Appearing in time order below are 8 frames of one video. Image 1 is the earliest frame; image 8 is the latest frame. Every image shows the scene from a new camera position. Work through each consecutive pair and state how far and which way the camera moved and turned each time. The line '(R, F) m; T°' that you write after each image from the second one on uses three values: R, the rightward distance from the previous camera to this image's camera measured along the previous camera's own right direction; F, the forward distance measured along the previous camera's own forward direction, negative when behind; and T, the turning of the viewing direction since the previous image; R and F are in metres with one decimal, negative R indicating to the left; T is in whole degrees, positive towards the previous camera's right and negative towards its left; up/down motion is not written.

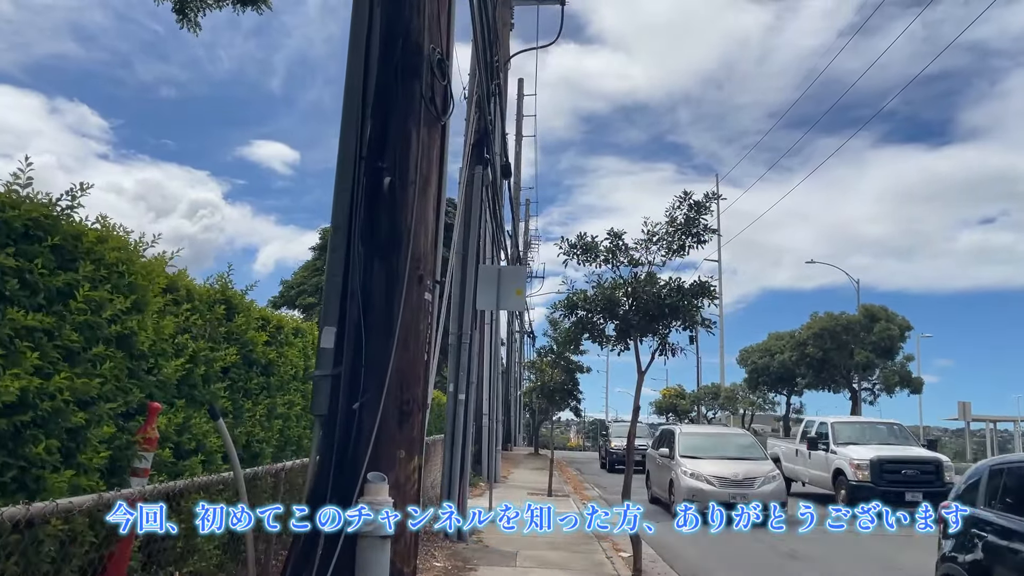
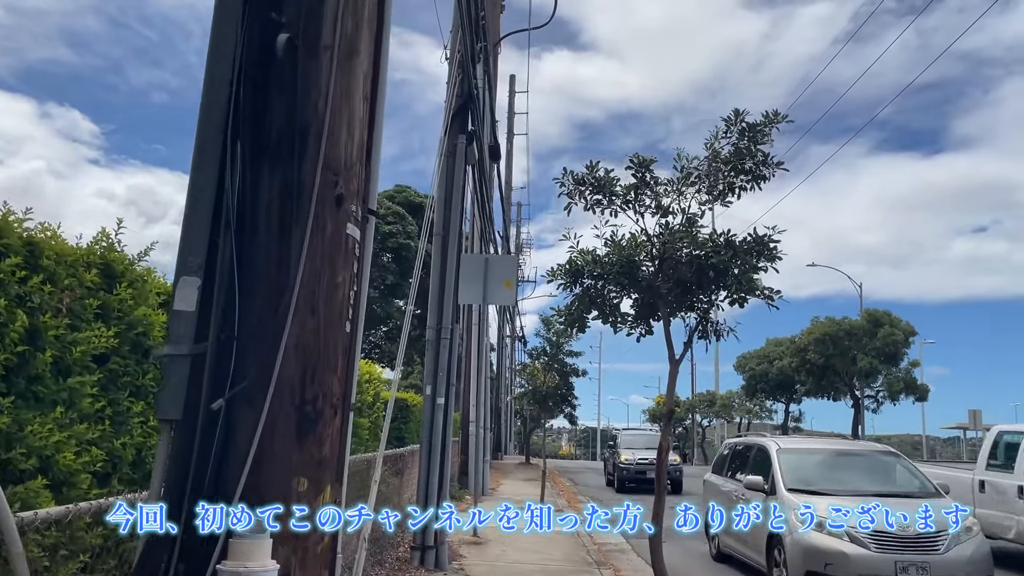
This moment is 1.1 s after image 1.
(0.0, +1.4) m; +1°
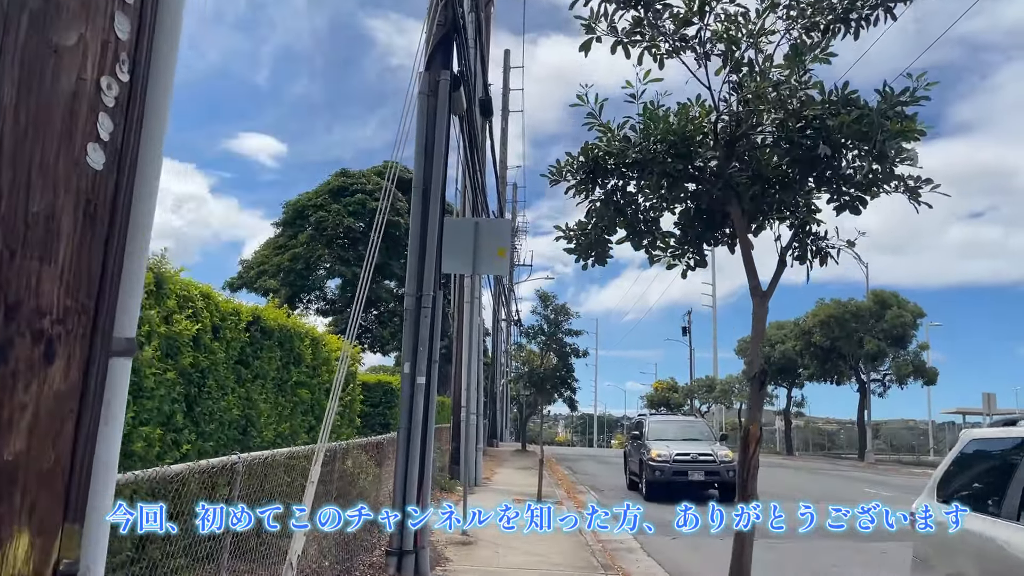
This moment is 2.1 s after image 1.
(0.0, +1.3) m; 0°
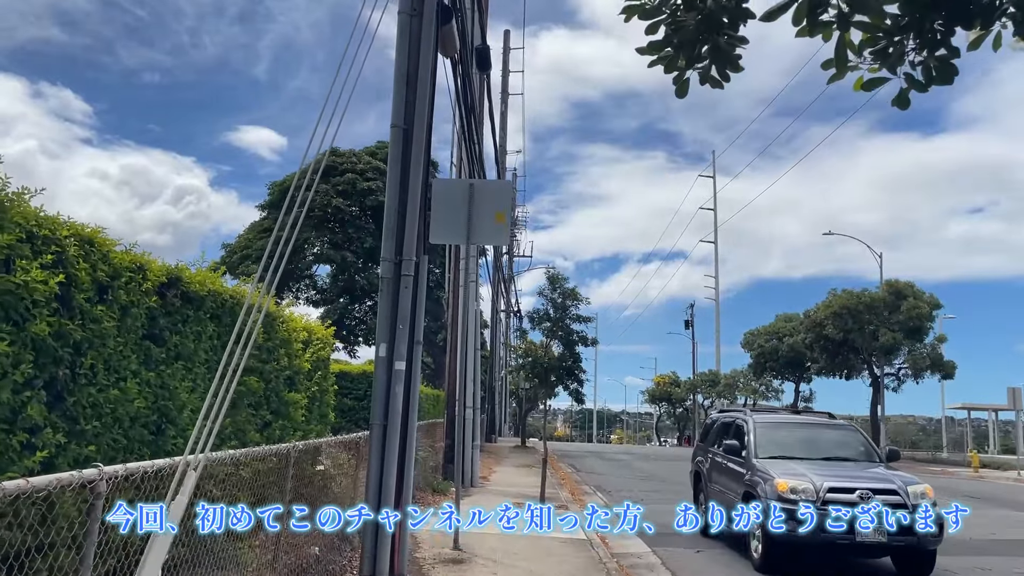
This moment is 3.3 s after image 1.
(0.0, +1.5) m; 0°
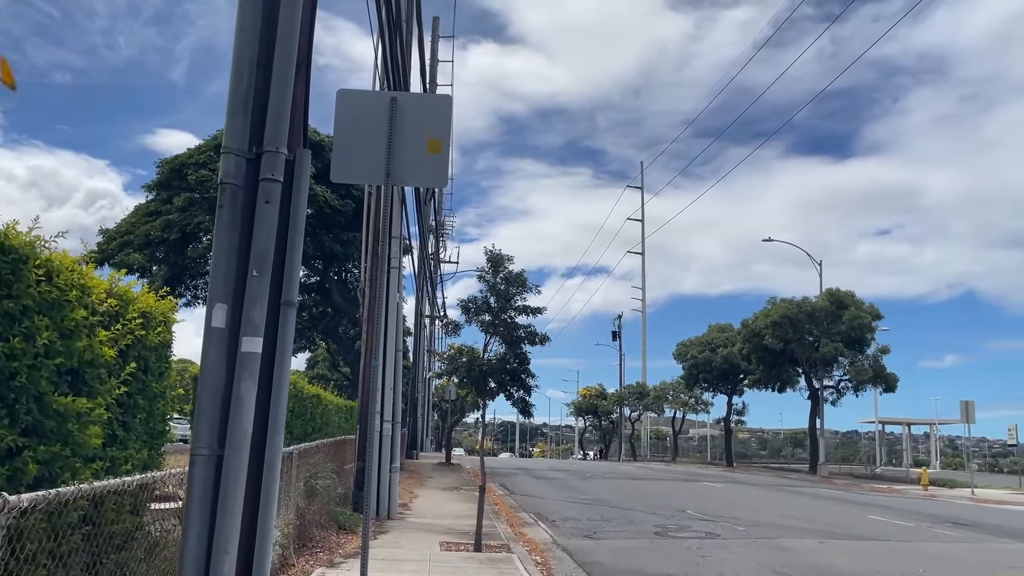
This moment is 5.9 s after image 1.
(-0.1, +2.6) m; +5°
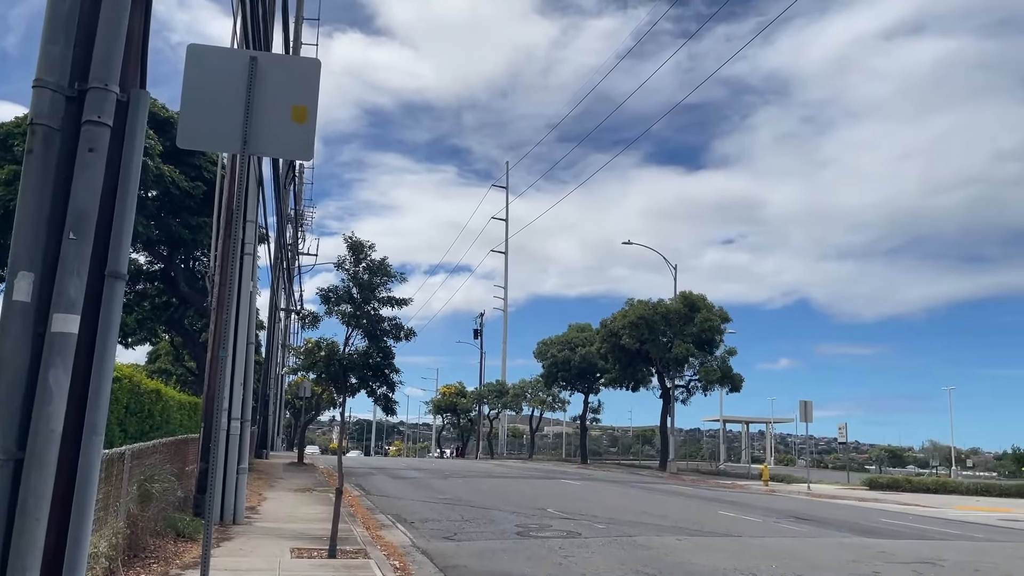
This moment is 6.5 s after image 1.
(-0.1, +0.4) m; +10°
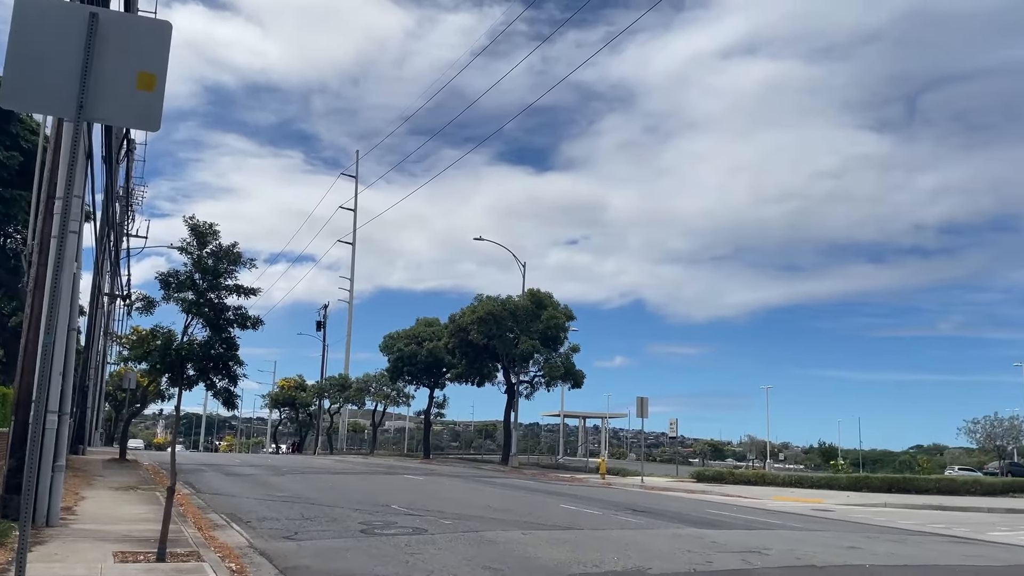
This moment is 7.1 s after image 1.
(-0.1, +0.1) m; +11°
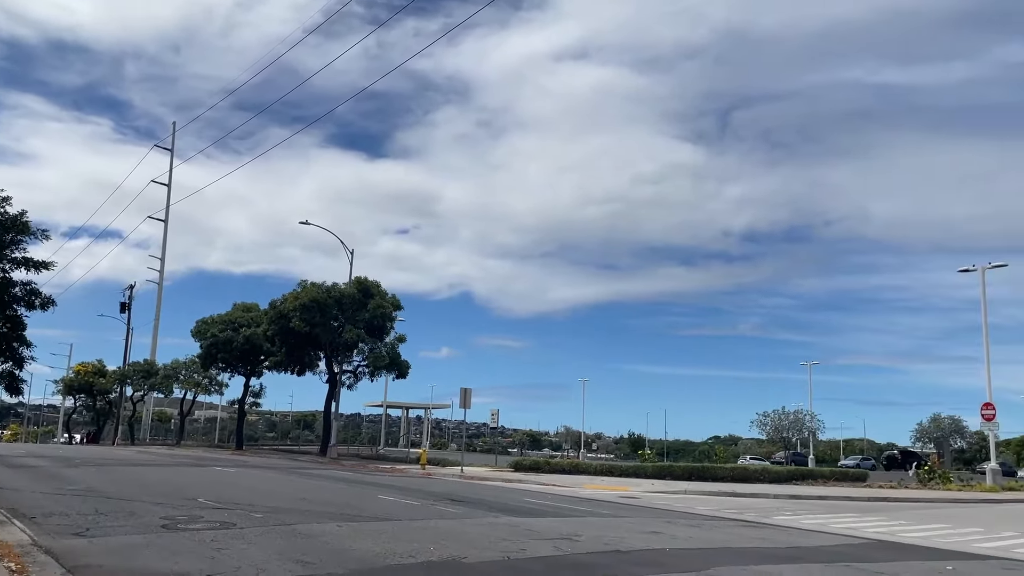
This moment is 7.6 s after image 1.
(0.0, 0.0) m; +12°
